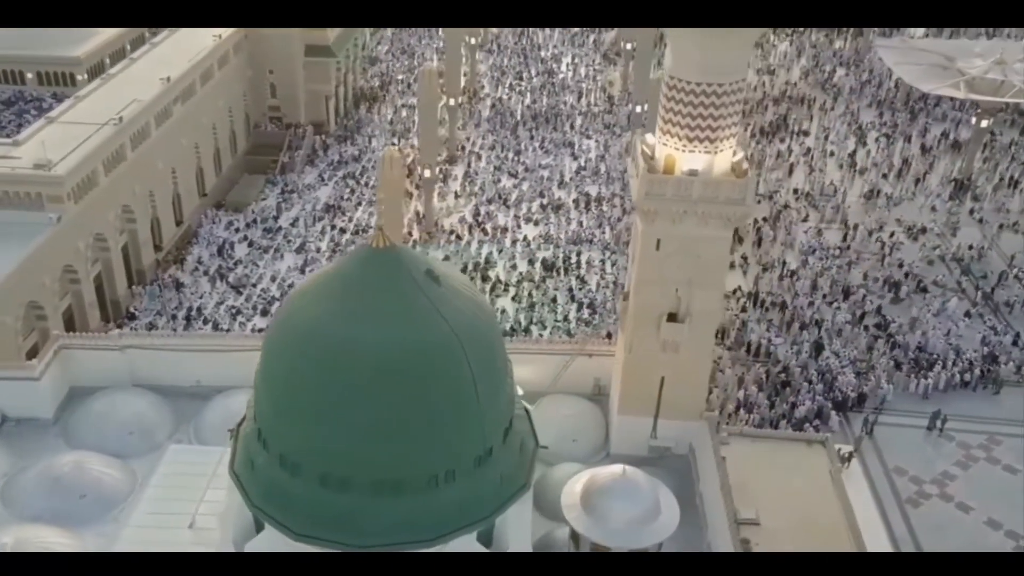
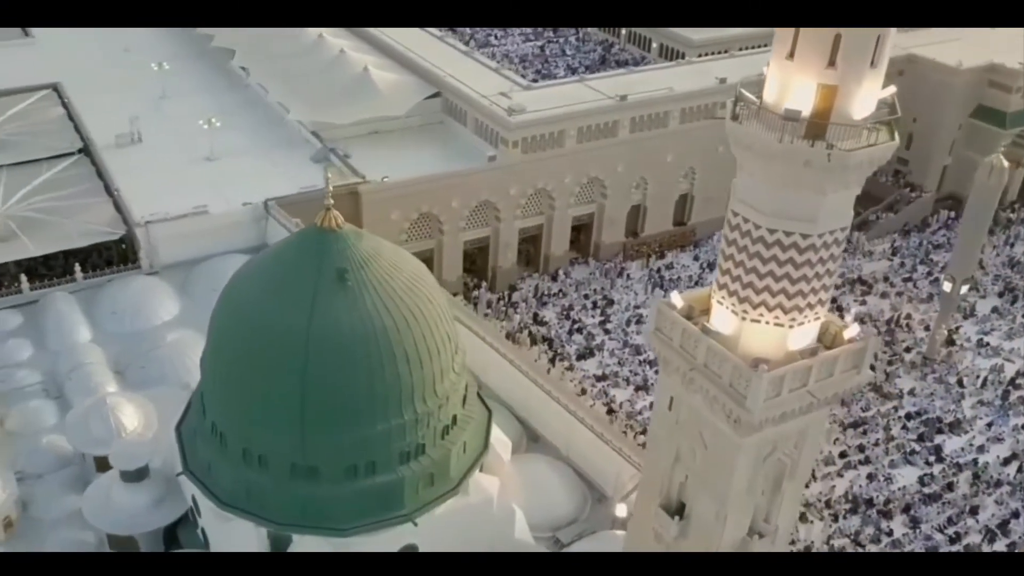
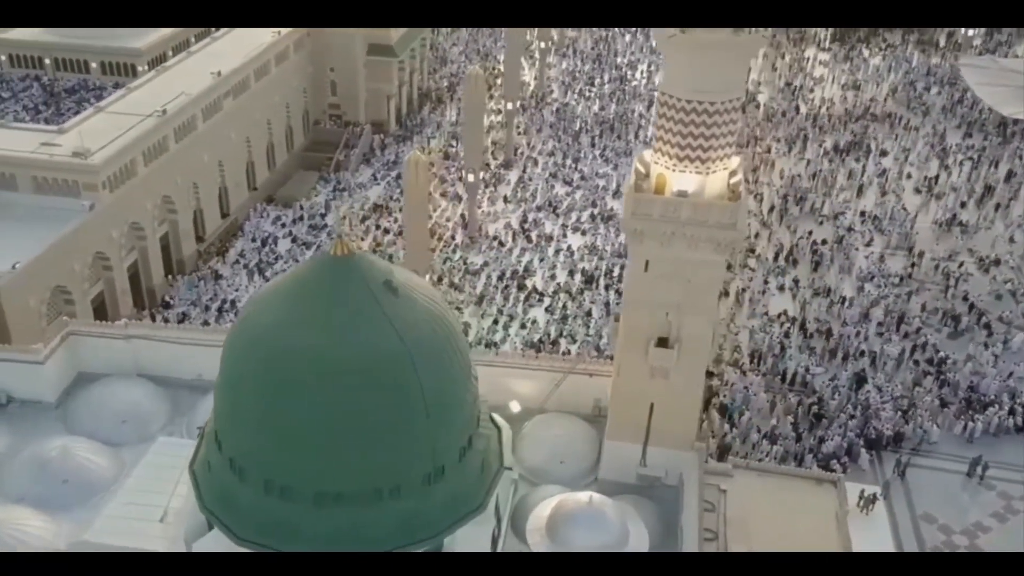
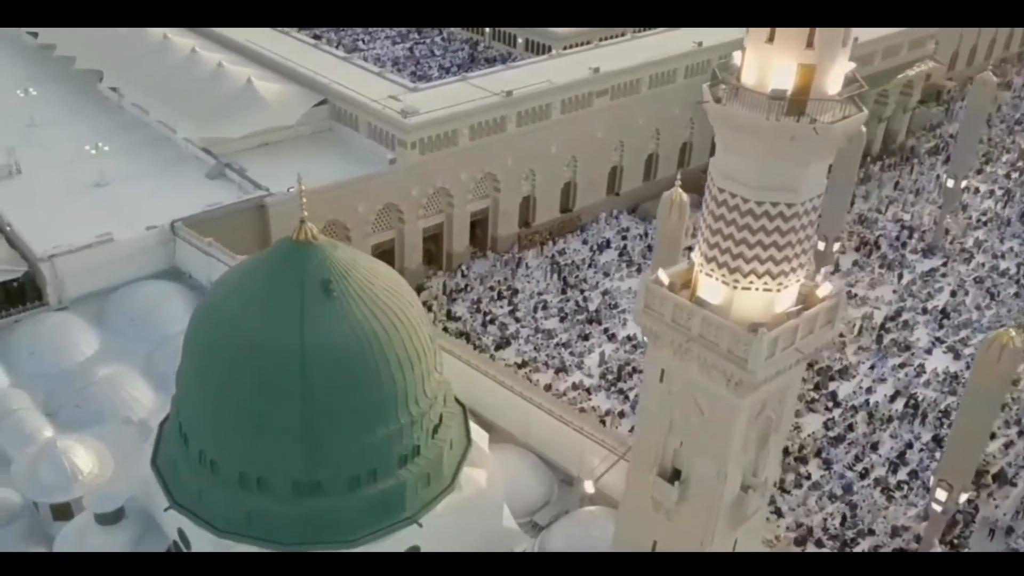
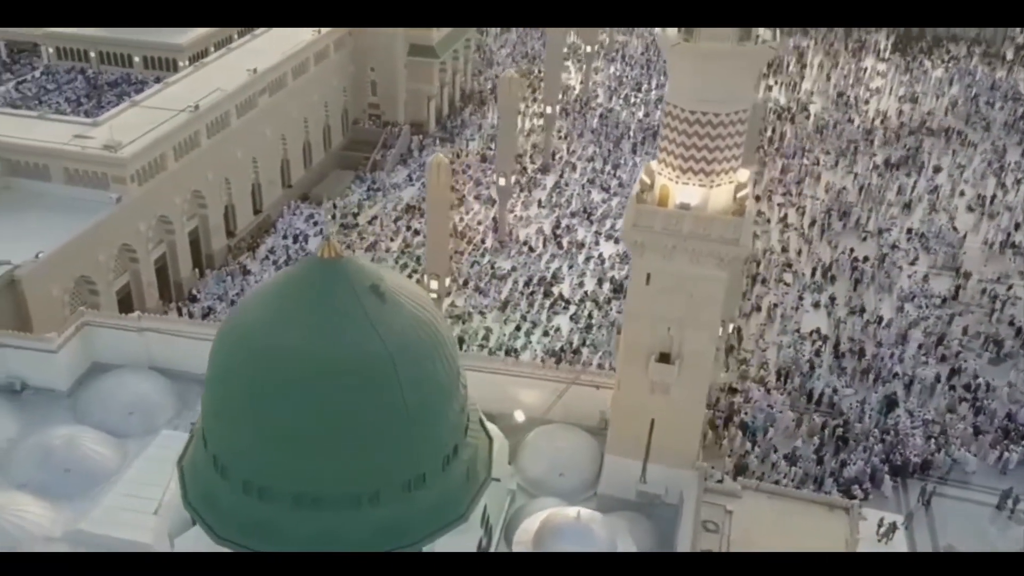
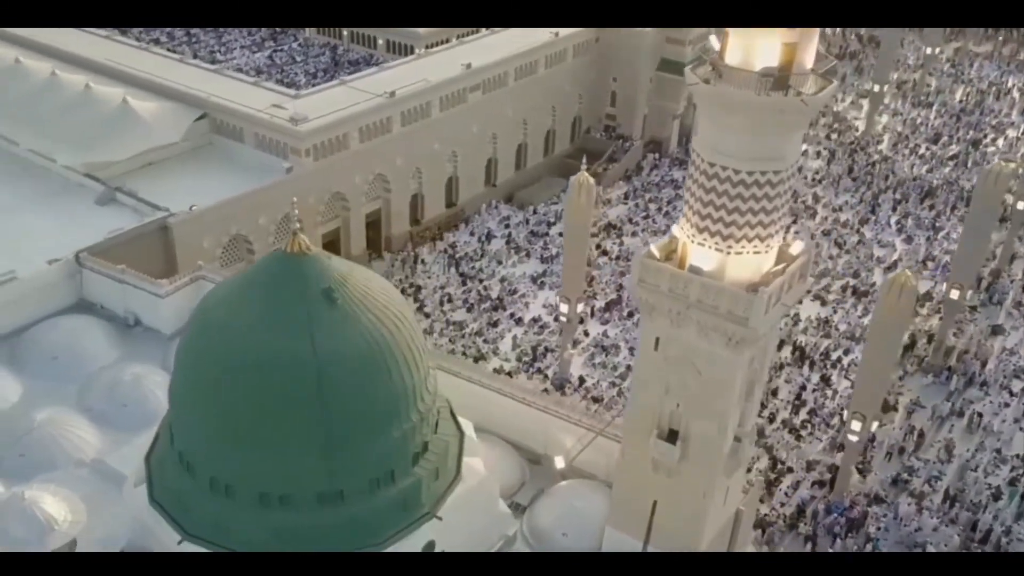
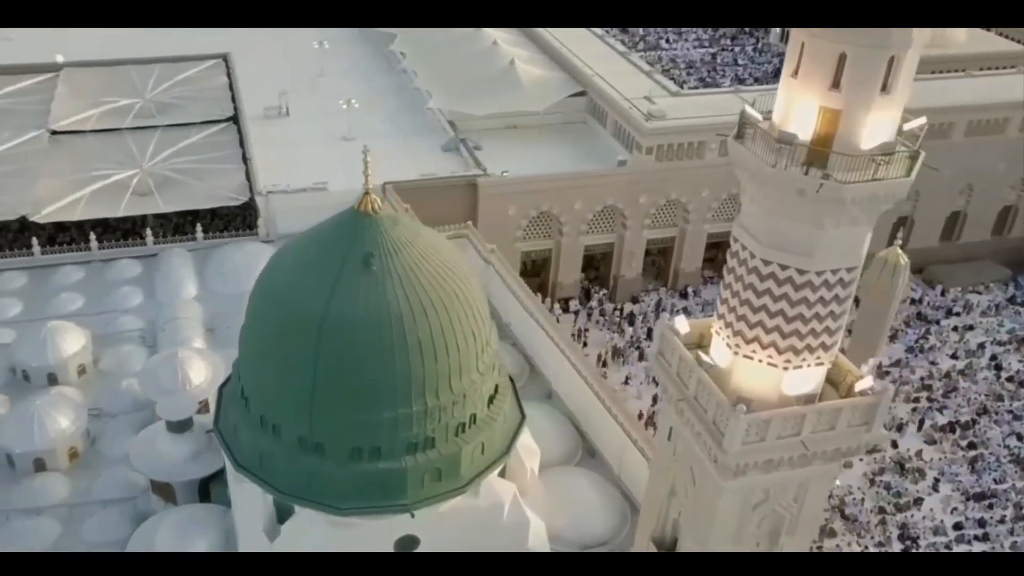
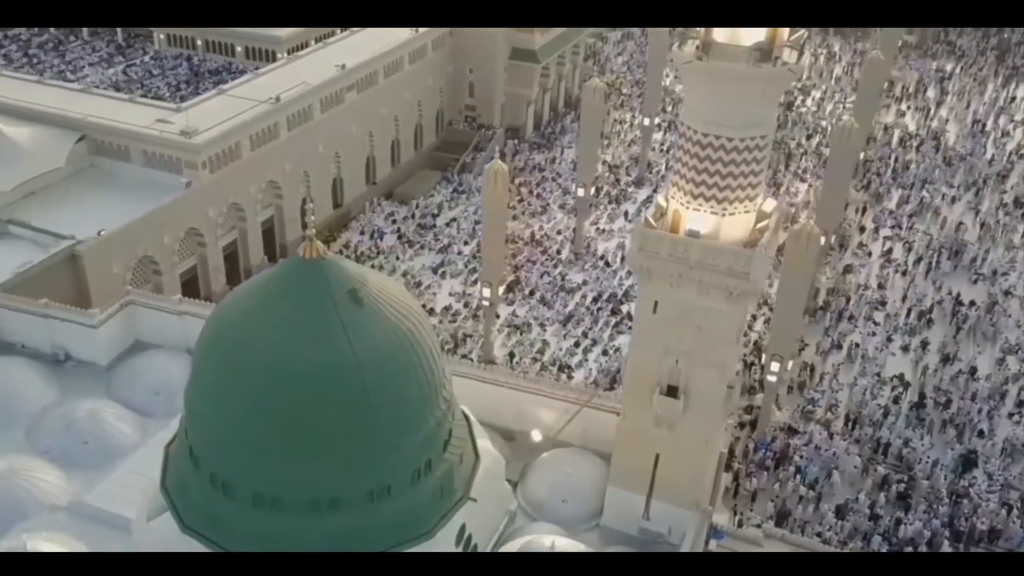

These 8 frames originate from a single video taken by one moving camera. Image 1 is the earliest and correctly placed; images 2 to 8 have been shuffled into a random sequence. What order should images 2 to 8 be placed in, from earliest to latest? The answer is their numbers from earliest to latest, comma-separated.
3, 5, 8, 6, 4, 2, 7
